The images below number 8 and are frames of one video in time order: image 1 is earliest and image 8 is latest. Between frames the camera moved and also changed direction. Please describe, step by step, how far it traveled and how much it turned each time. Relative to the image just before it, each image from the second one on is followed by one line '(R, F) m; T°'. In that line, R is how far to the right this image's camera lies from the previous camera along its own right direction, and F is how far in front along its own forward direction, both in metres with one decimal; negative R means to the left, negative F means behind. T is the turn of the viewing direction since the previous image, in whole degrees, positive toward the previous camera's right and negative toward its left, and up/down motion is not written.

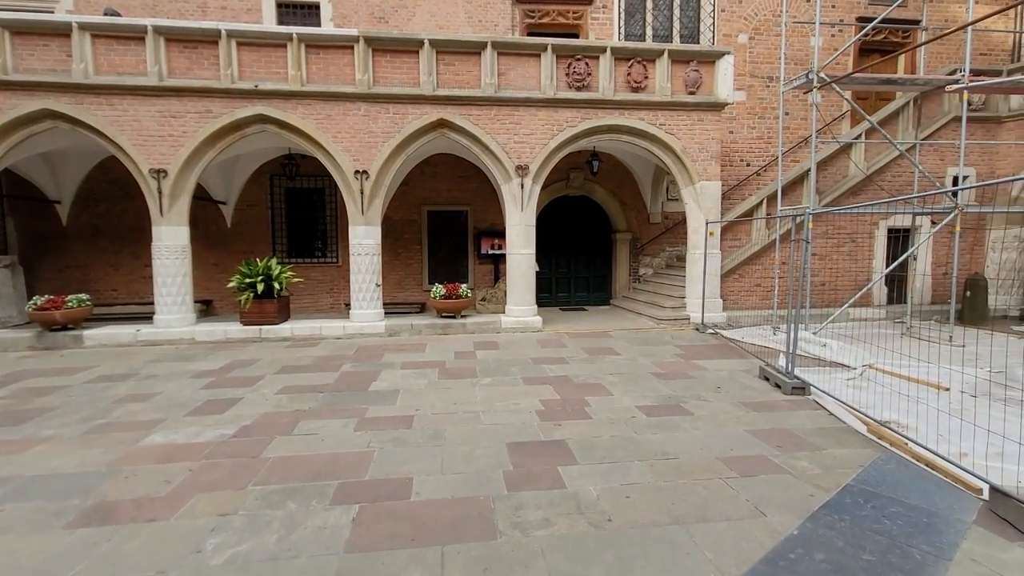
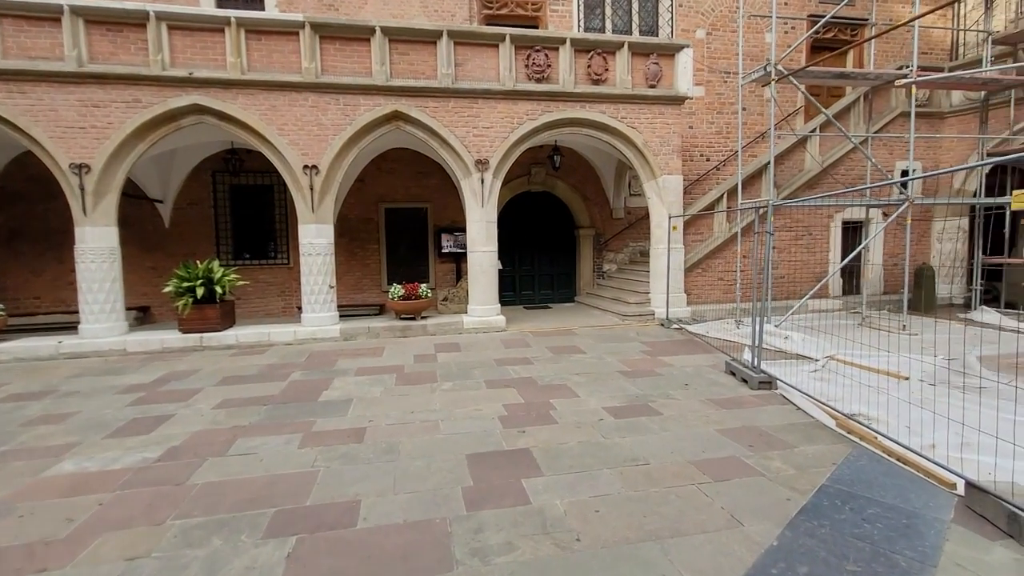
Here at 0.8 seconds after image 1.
(+0.1, +0.3) m; +4°
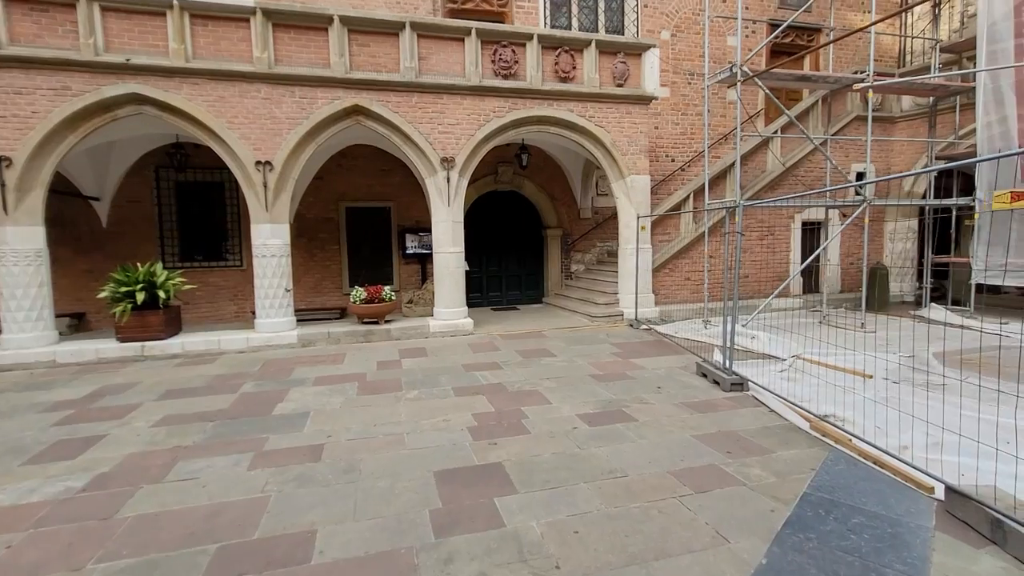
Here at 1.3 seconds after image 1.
(0.0, +0.2) m; +4°
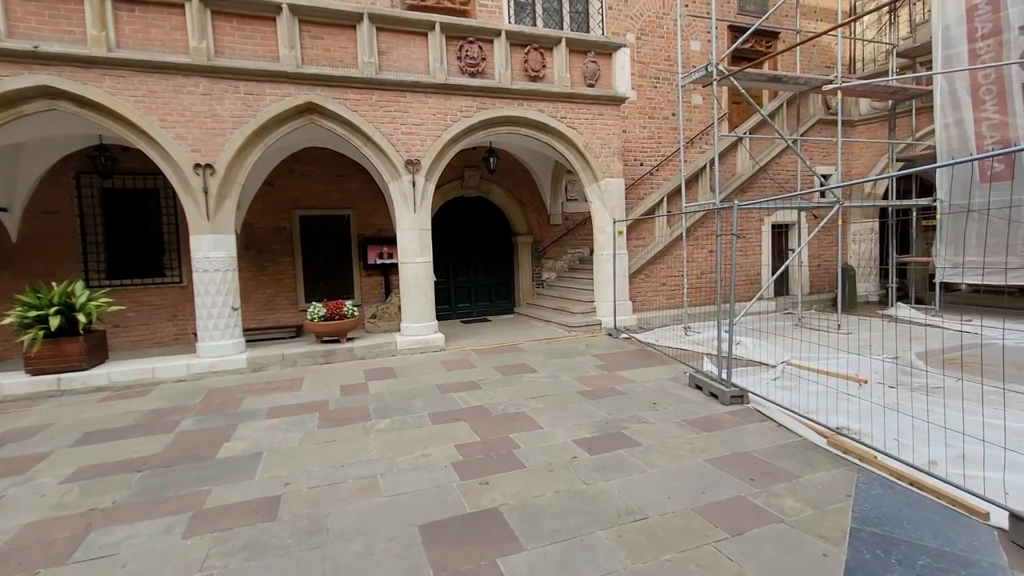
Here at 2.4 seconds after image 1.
(-0.2, +0.5) m; +5°
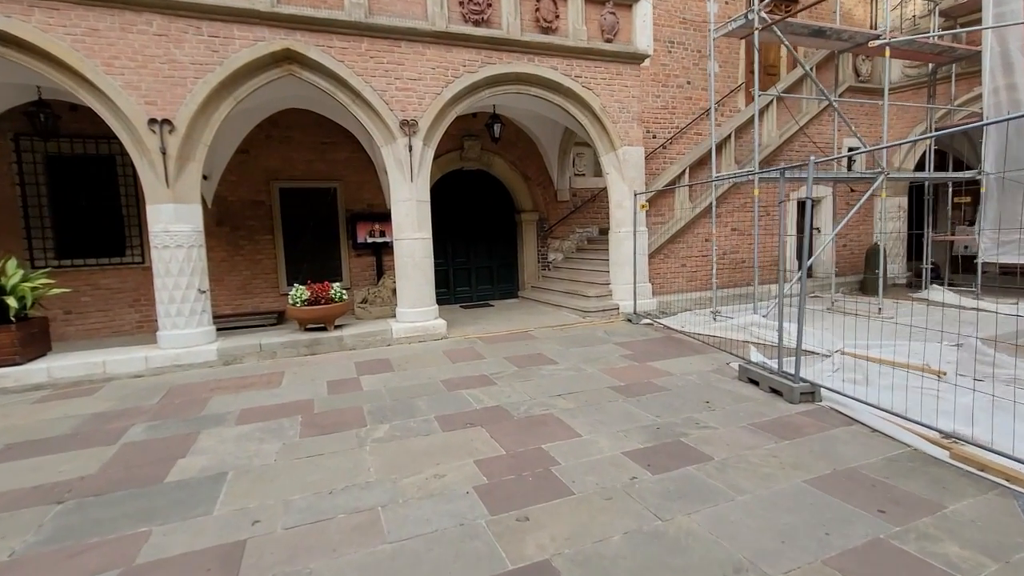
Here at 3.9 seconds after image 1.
(-0.3, +0.8) m; +1°
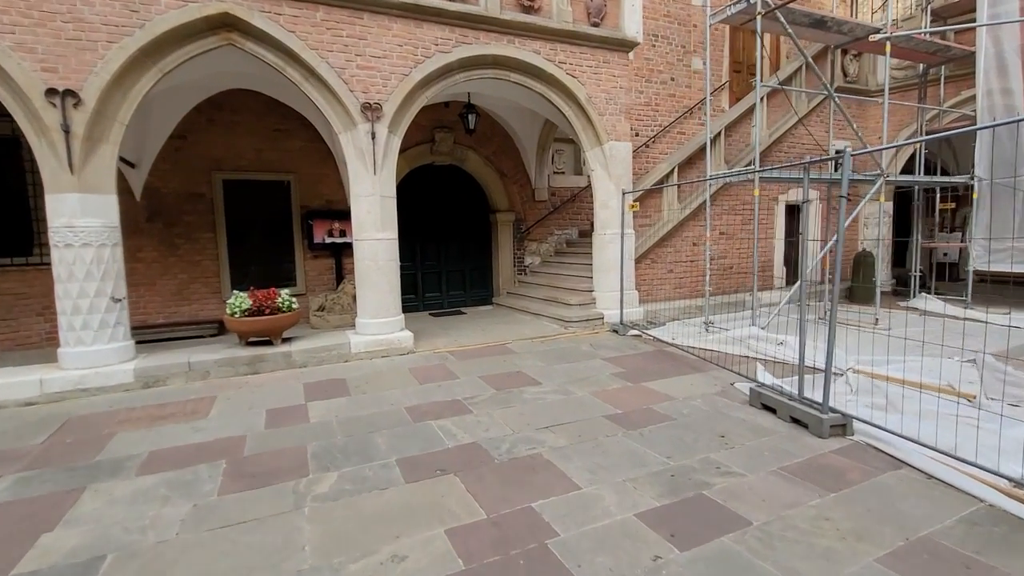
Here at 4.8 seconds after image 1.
(-0.1, +0.7) m; +3°
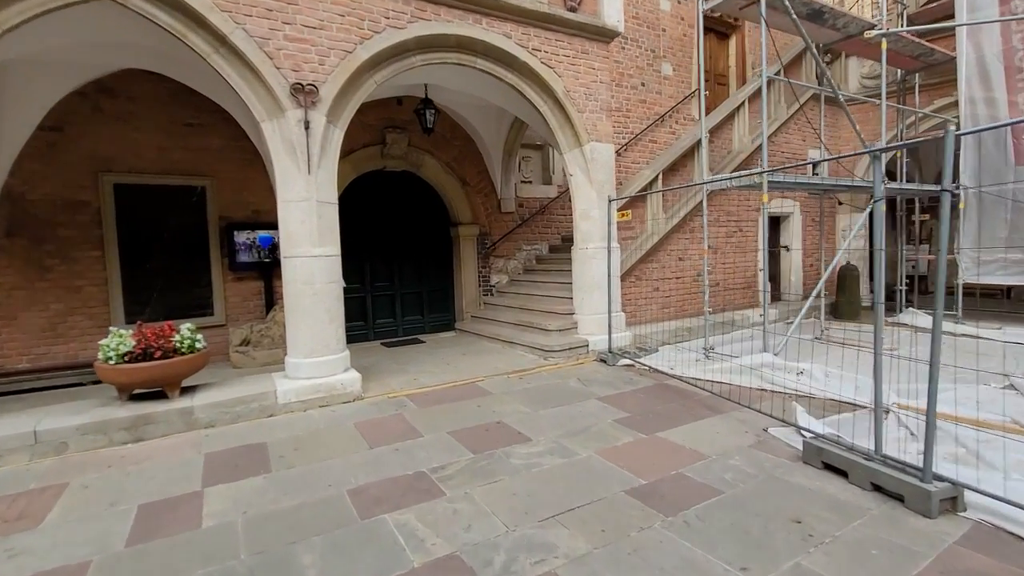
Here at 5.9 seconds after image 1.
(-0.2, +1.0) m; +5°
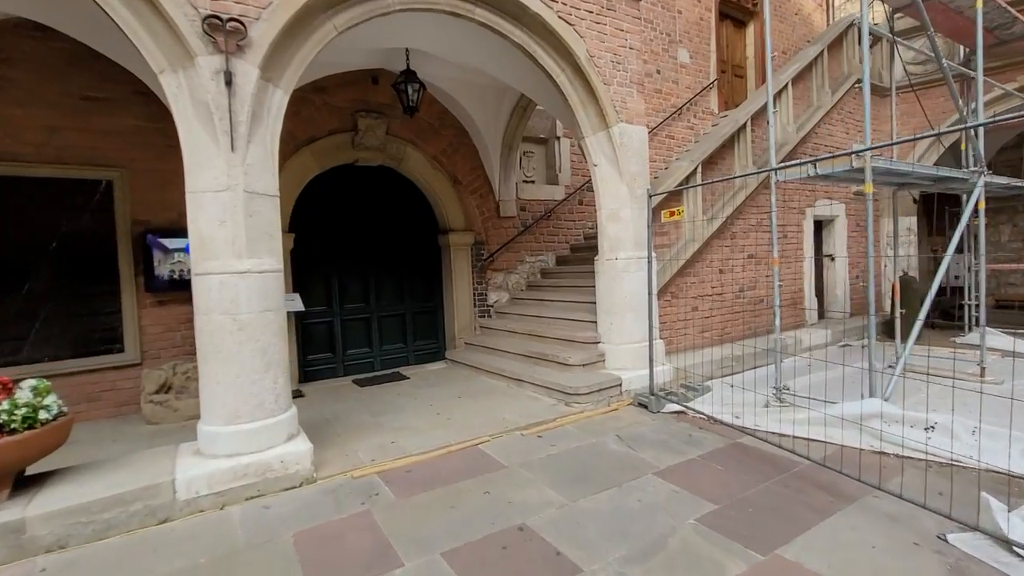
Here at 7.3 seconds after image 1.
(-0.2, +1.4) m; +2°
